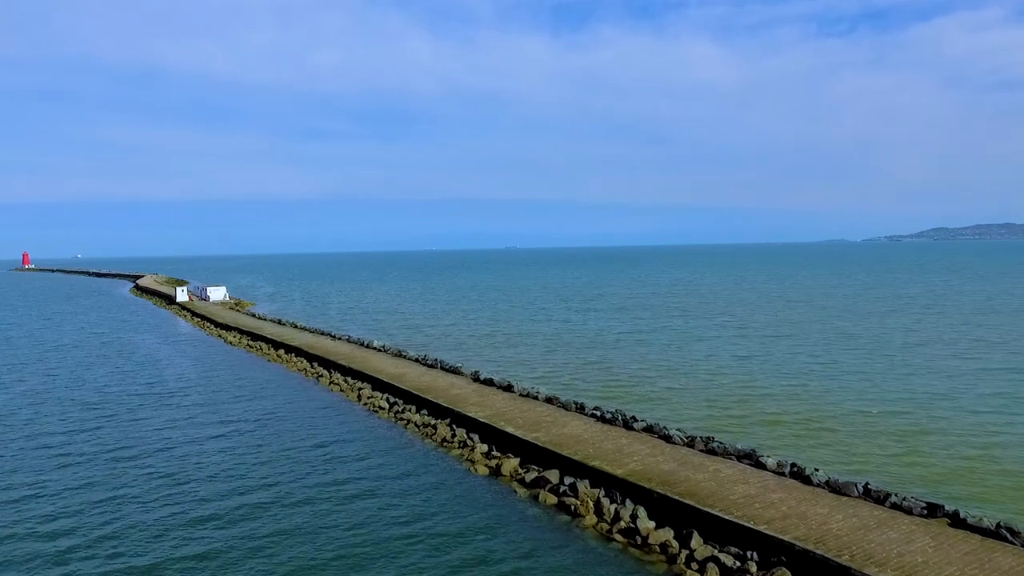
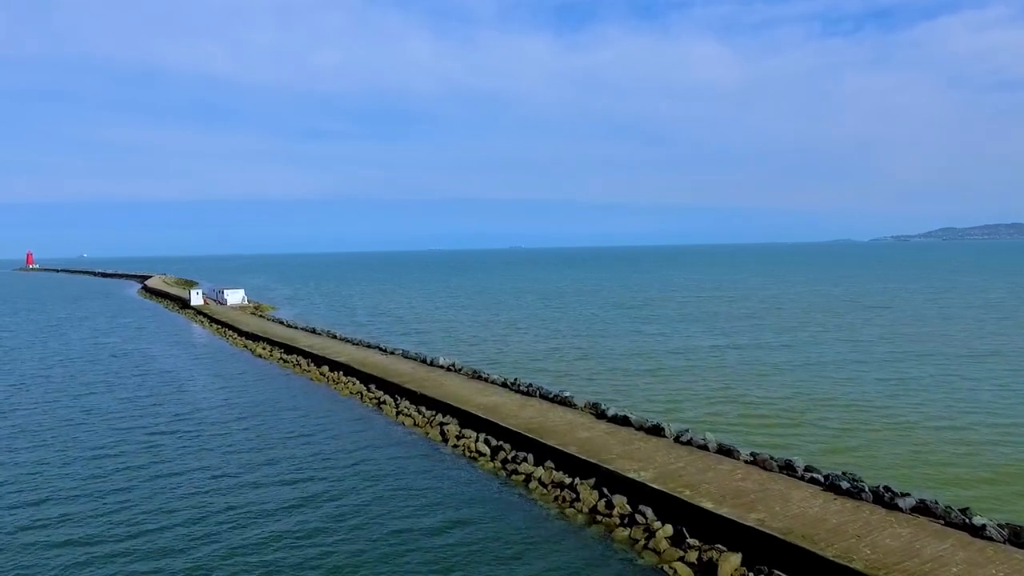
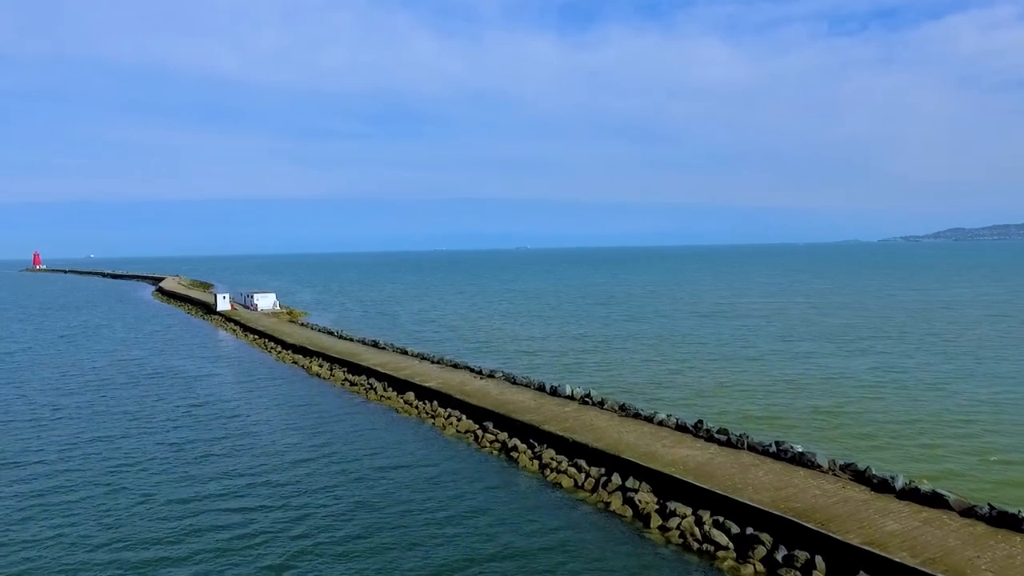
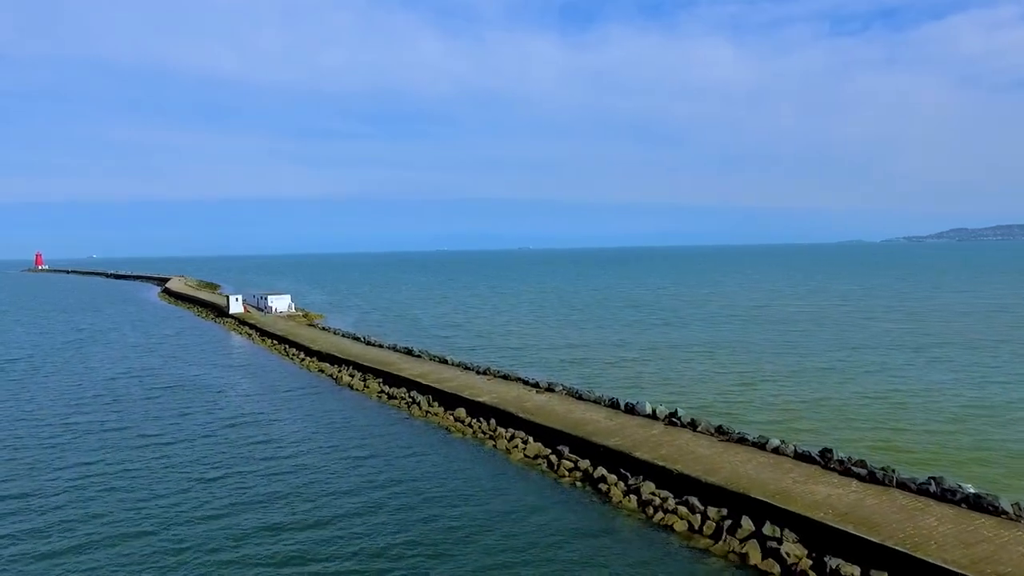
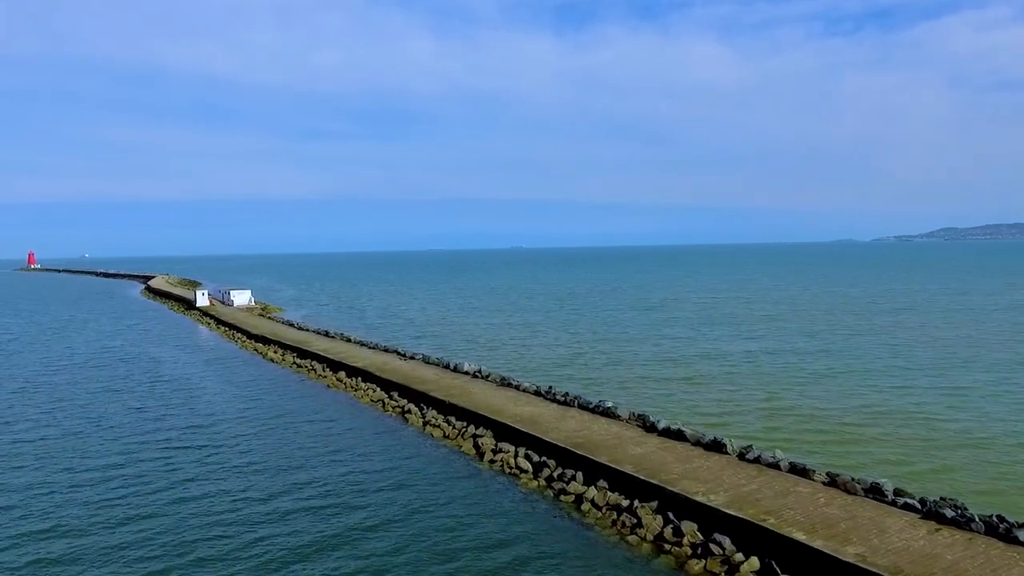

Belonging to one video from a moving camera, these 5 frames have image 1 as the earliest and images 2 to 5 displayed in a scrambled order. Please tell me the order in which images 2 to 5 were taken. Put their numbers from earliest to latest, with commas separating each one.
2, 5, 3, 4
